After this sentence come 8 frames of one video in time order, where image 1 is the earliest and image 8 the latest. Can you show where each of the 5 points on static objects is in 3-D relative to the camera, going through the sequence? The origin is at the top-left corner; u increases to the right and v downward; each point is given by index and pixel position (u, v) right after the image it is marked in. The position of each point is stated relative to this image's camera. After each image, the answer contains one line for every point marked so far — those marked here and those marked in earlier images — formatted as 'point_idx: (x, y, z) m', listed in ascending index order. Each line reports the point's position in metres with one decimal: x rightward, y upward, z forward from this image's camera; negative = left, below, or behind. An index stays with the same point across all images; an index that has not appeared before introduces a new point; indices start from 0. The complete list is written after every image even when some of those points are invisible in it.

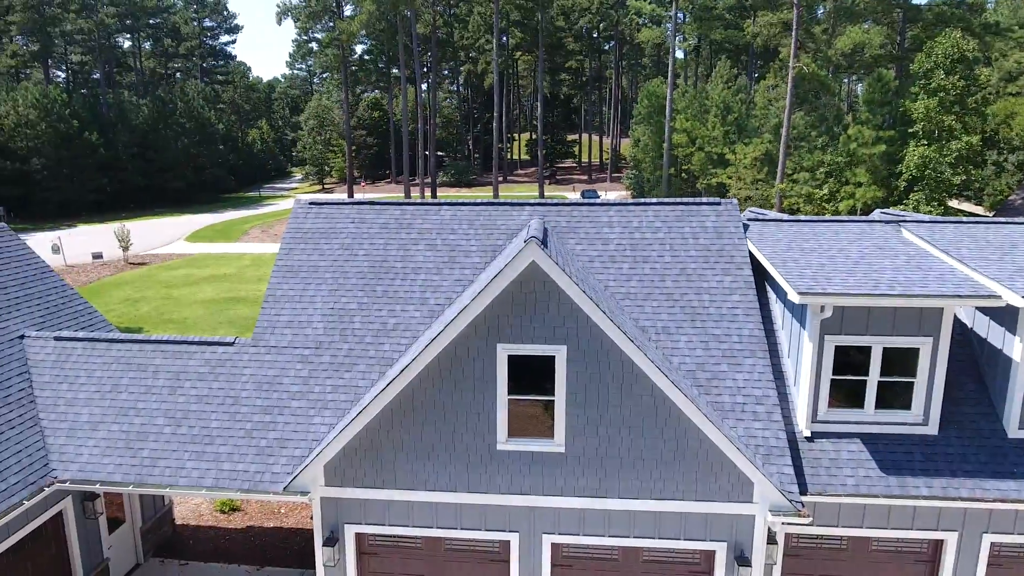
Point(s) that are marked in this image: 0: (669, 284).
0: (+1.5, 0.0, +6.3) m
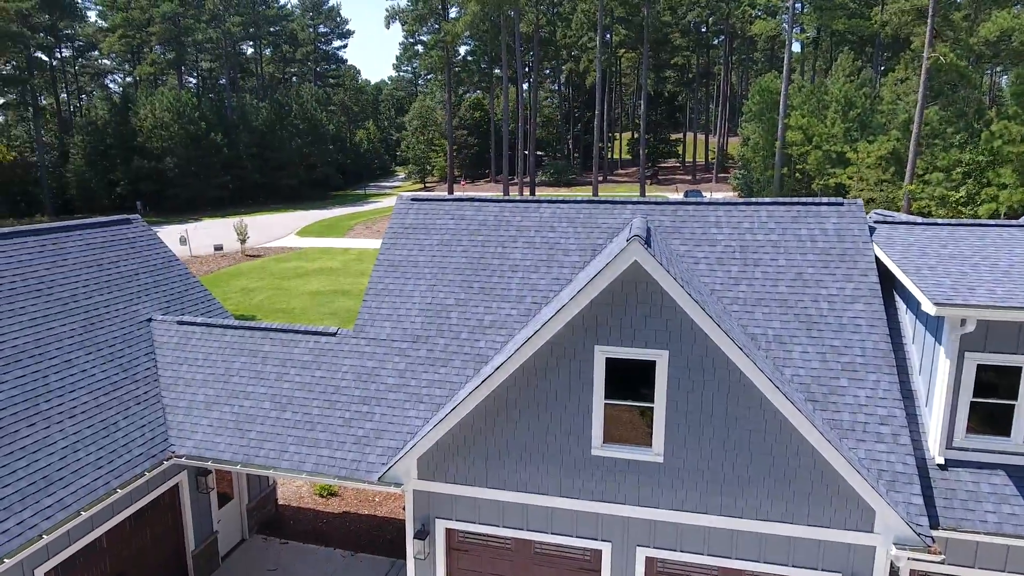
0: (+2.5, 0.0, +5.9) m
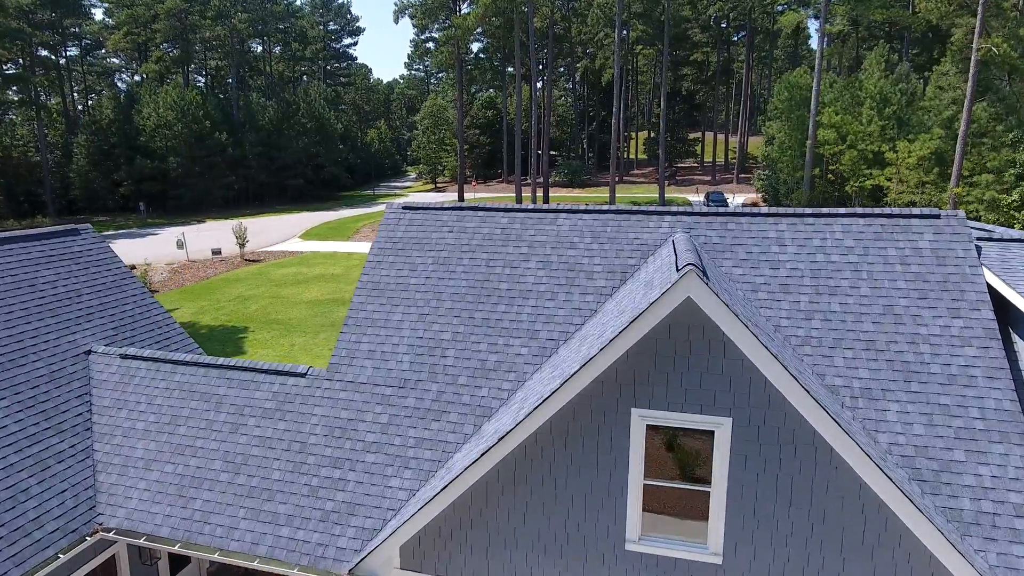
0: (+2.5, -0.3, +4.6) m
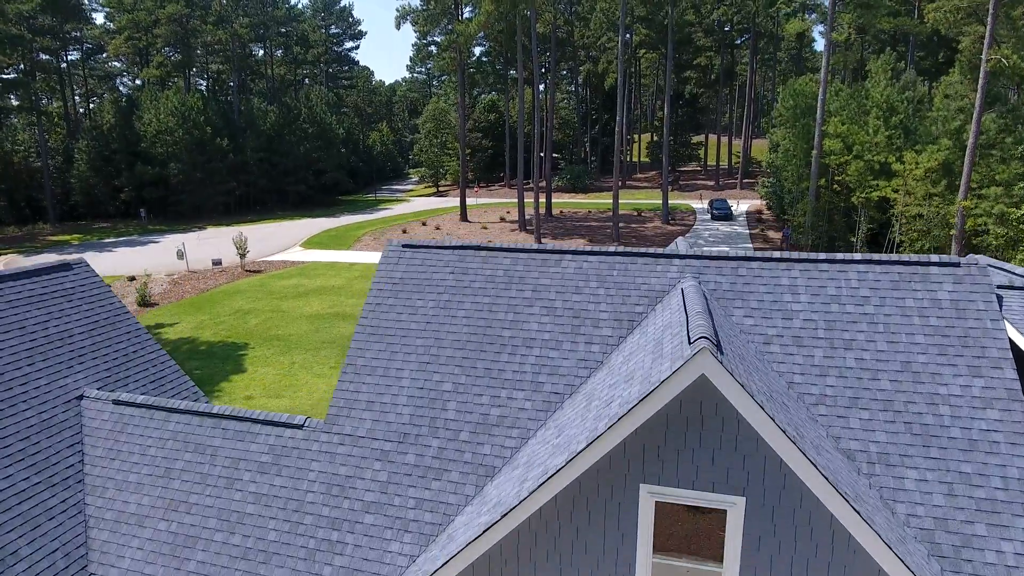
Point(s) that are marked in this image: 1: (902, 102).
0: (+2.6, -0.7, +4.4) m
1: (+12.0, +5.7, +19.9) m
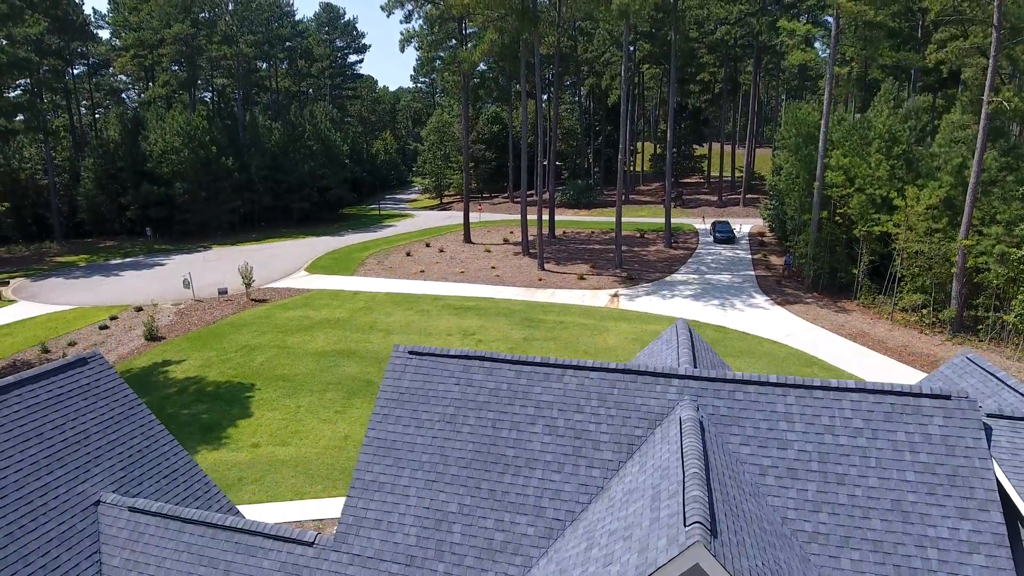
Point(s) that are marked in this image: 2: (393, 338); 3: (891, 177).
0: (+2.6, -1.7, +4.6) m
1: (+12.1, +4.7, +20.0) m
2: (-3.2, -1.3, +17.4) m
3: (+11.5, +3.4, +19.5) m
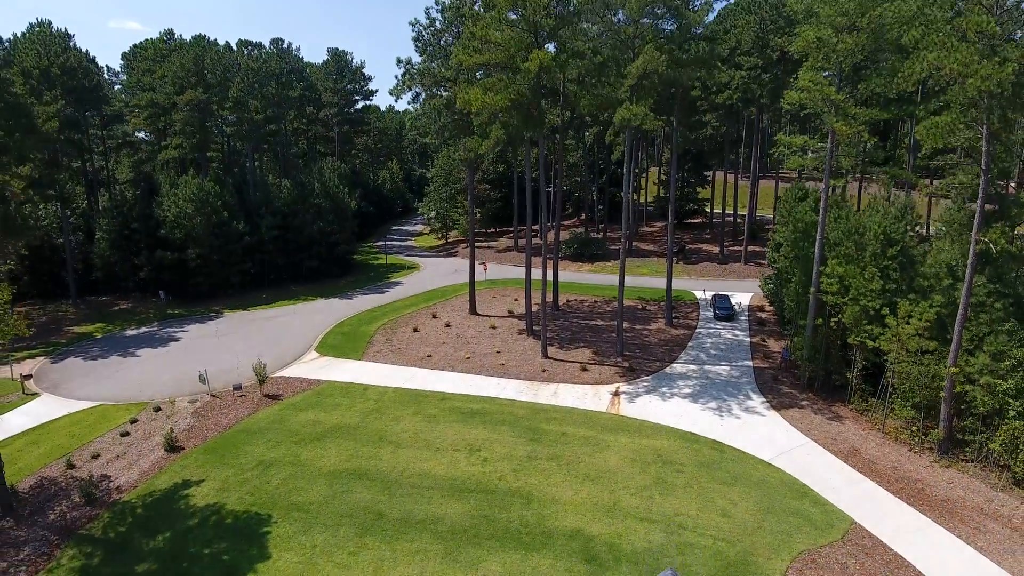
0: (+2.6, -5.2, +5.3) m
1: (+12.3, +1.4, +20.6) m
2: (-3.1, -4.6, +18.2) m
3: (+11.7, 0.0, +20.1) m
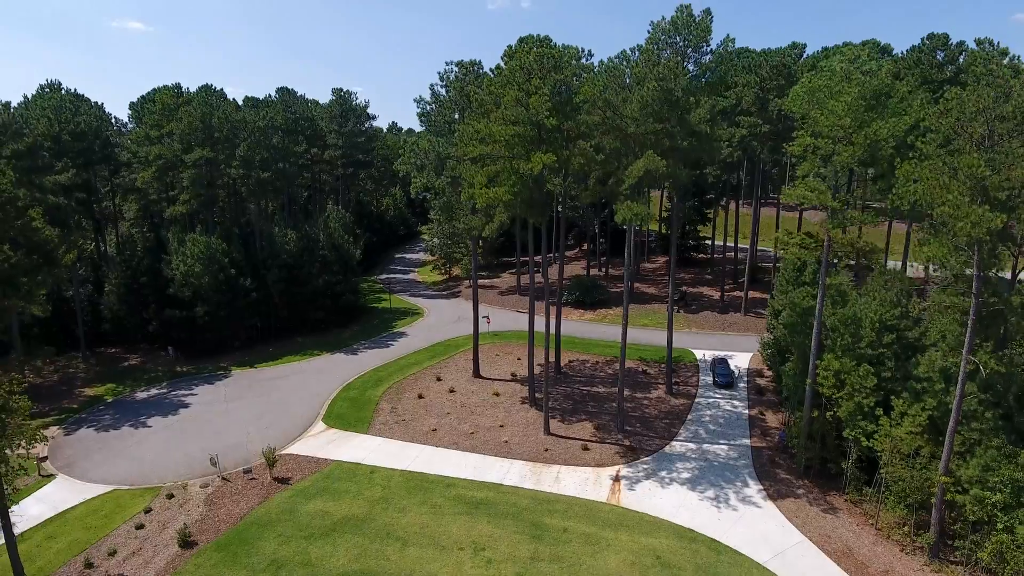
0: (+2.7, -8.3, +5.9) m
1: (+12.4, -1.7, +21.1) m
2: (-3.0, -7.7, +18.8) m
3: (+11.8, -3.1, +20.6) m
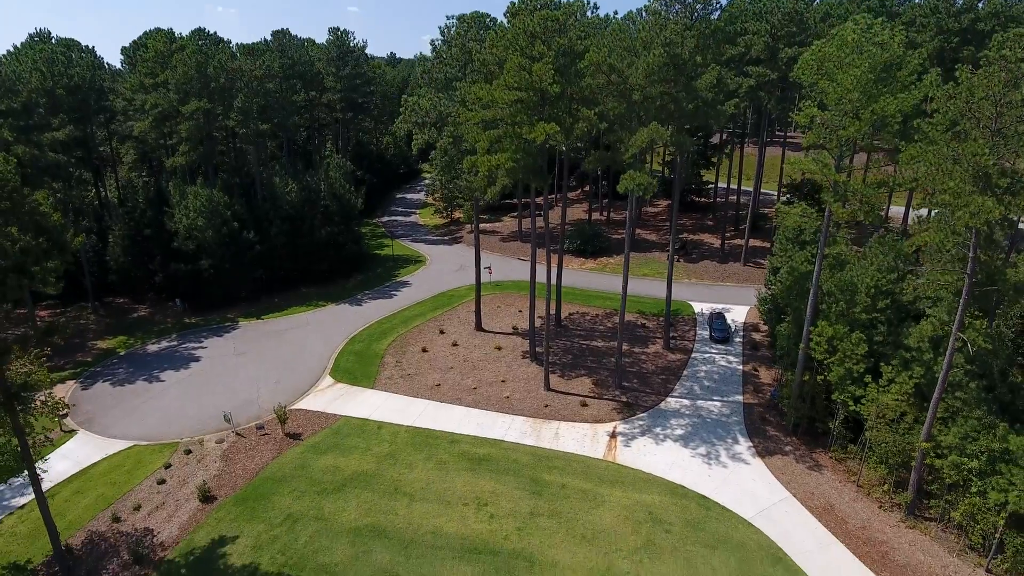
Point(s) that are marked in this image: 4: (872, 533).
0: (+2.7, -8.9, +7.2) m
1: (+12.5, -0.6, +21.5) m
2: (-2.9, -6.8, +20.0) m
3: (+11.8, -2.0, +21.3) m
4: (+10.7, -7.3, +19.1) m
